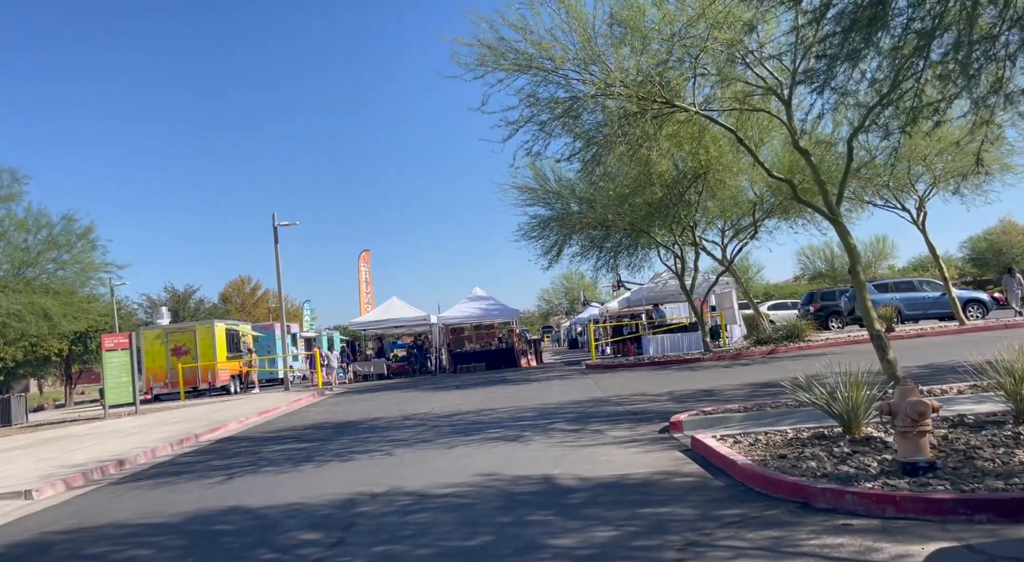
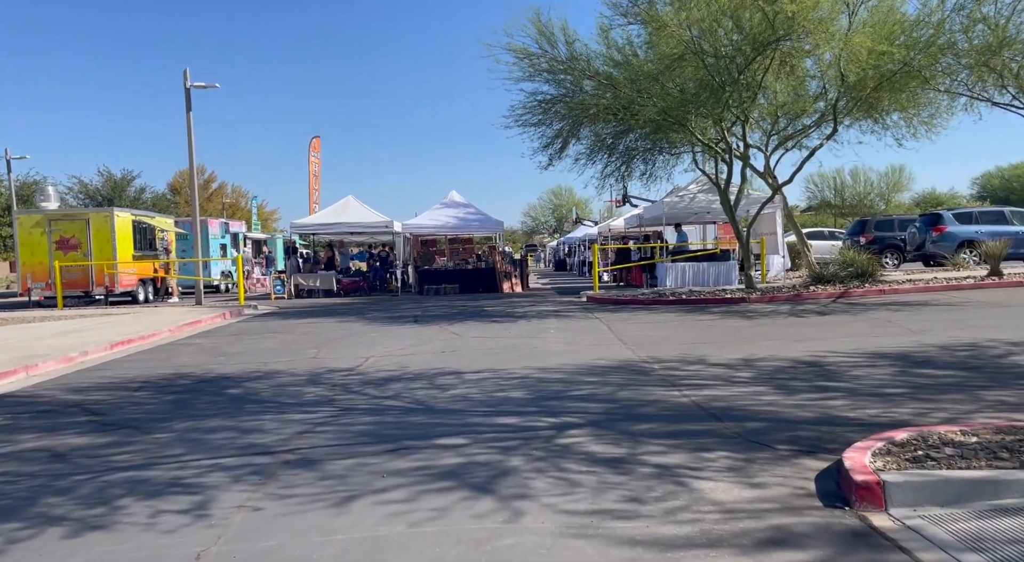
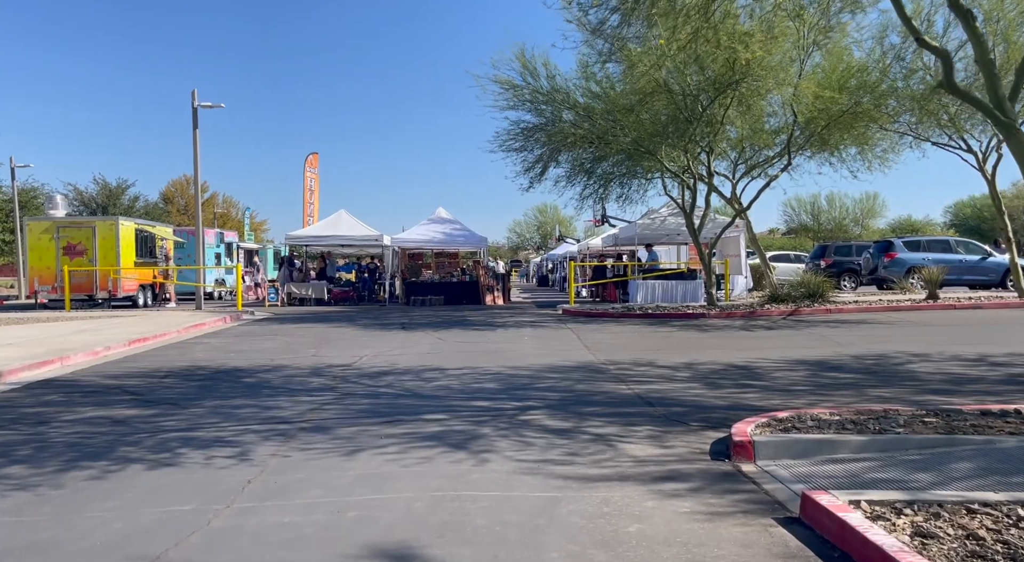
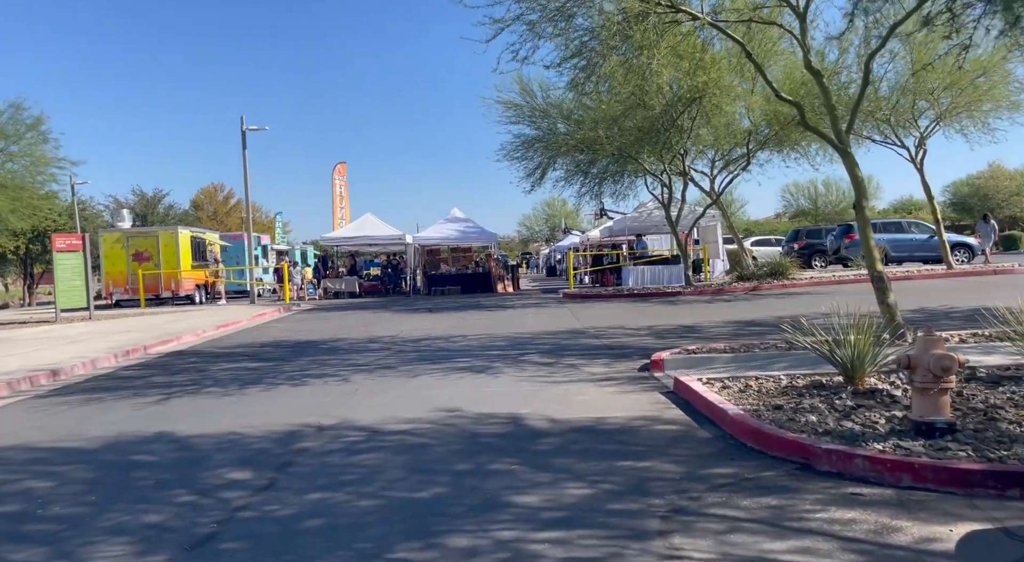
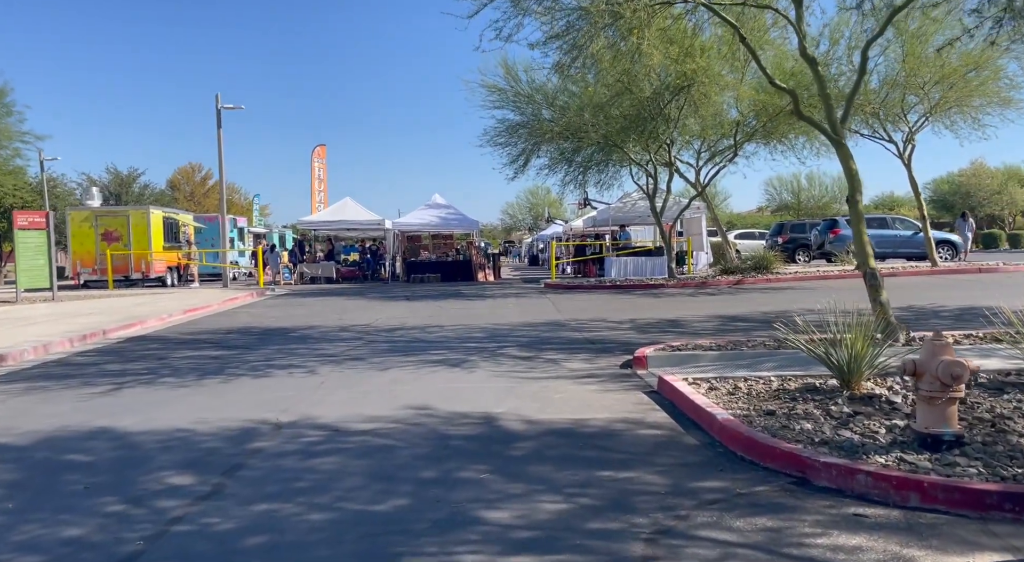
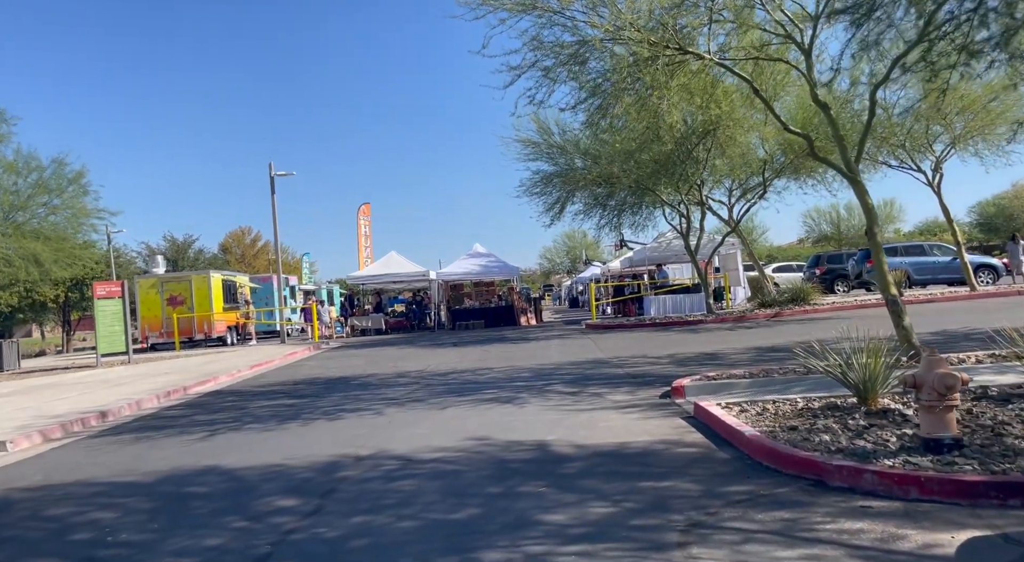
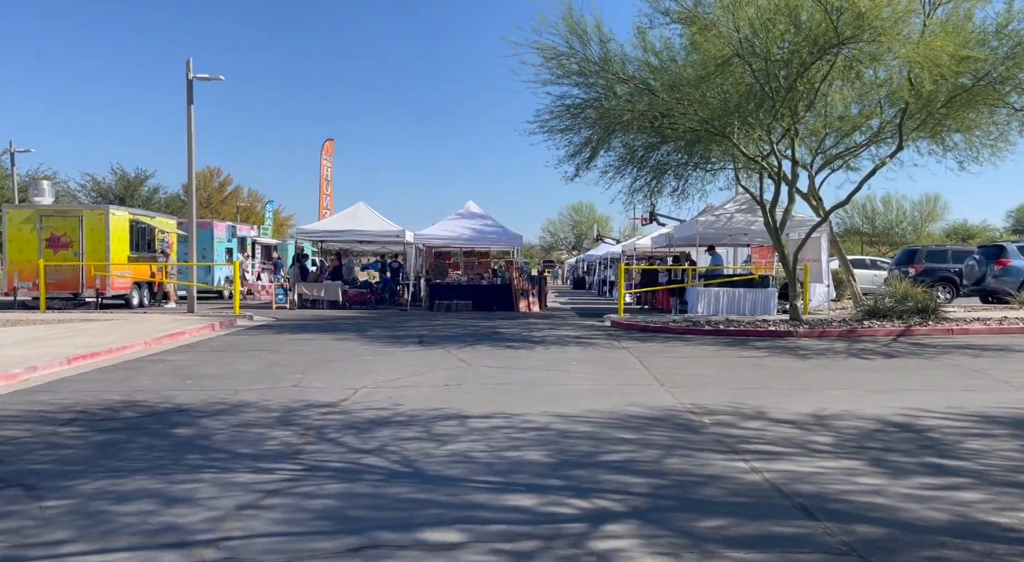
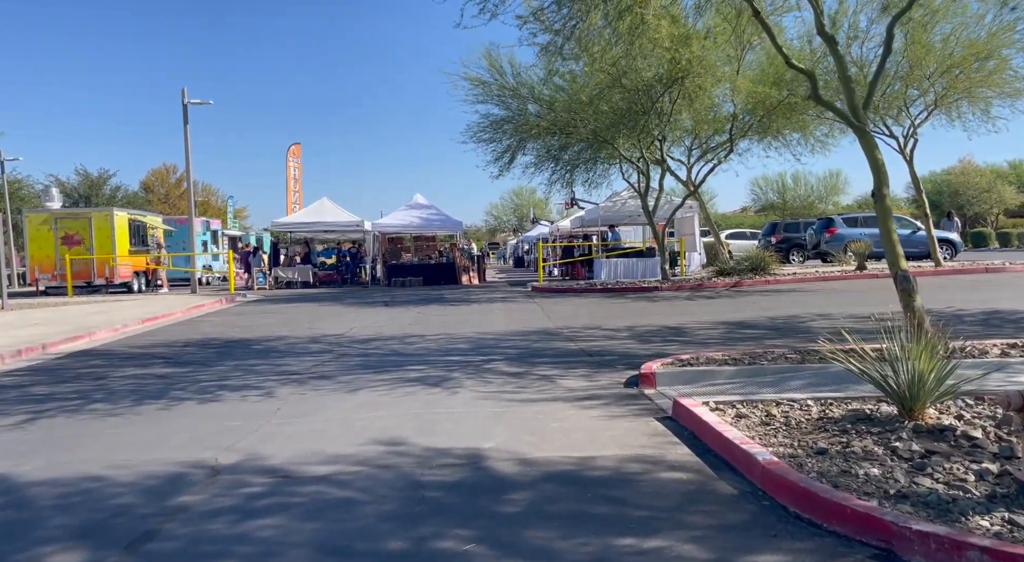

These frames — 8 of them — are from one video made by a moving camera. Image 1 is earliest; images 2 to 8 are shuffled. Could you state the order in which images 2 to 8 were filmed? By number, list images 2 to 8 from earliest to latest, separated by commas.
6, 4, 5, 8, 3, 2, 7
